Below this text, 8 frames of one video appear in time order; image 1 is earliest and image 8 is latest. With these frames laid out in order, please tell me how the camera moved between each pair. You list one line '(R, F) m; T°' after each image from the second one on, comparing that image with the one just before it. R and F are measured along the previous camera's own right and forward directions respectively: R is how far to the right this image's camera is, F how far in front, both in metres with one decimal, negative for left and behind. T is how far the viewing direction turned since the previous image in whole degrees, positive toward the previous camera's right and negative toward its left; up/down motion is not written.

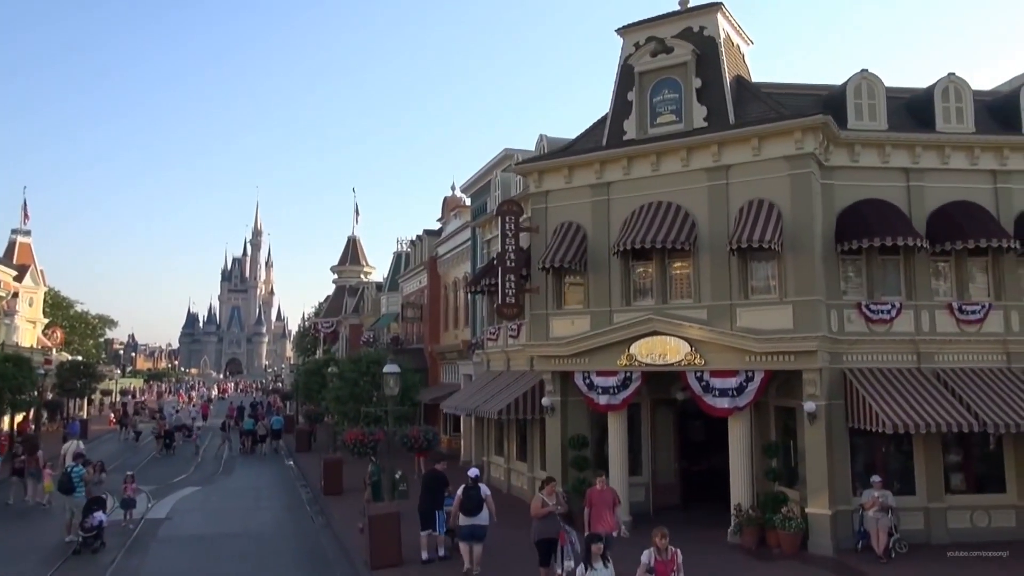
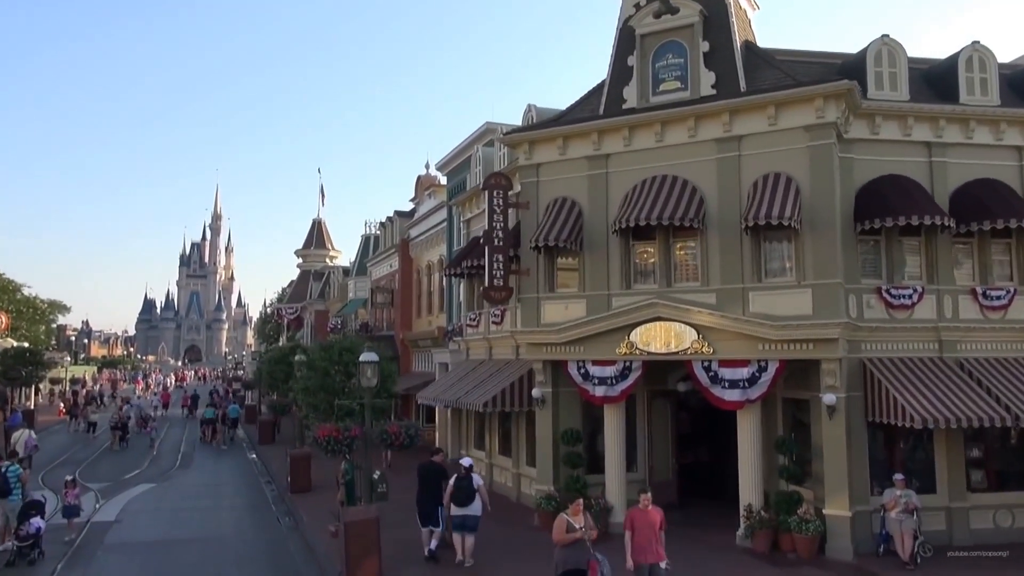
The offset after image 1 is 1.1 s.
(-0.5, +1.5) m; +3°
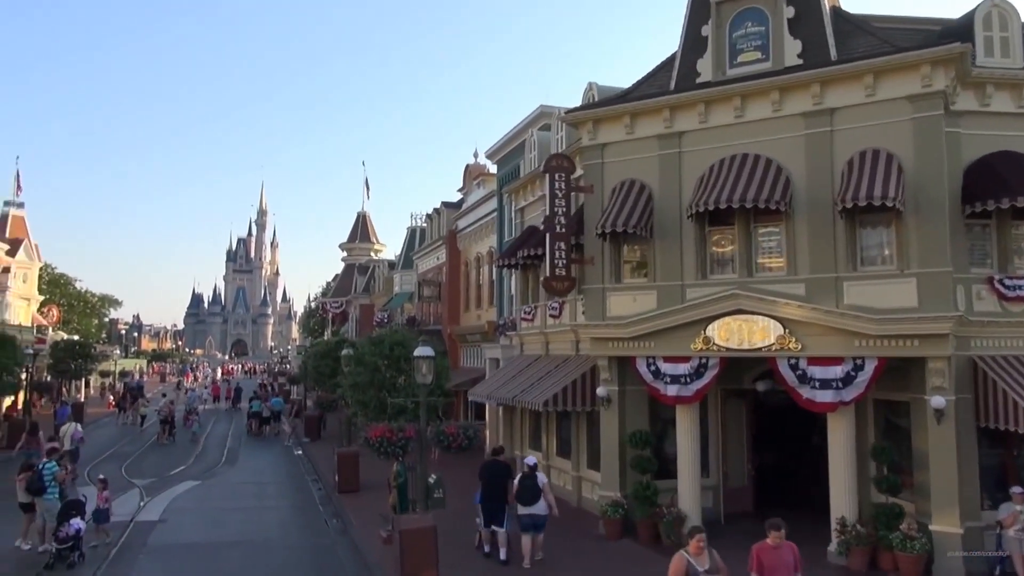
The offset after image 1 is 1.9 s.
(-0.4, +1.1) m; -3°
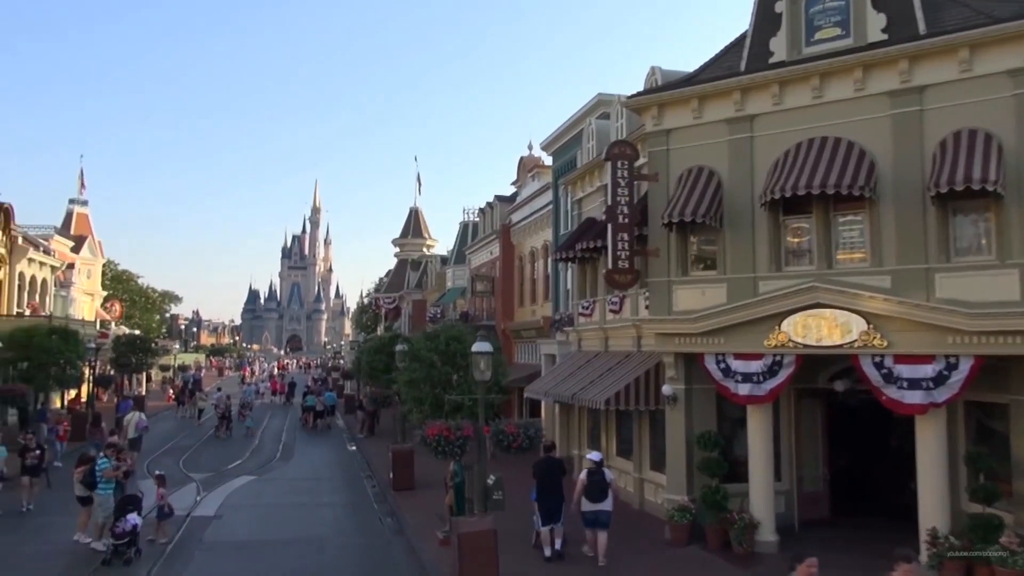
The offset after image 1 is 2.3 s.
(-0.2, +0.6) m; -4°
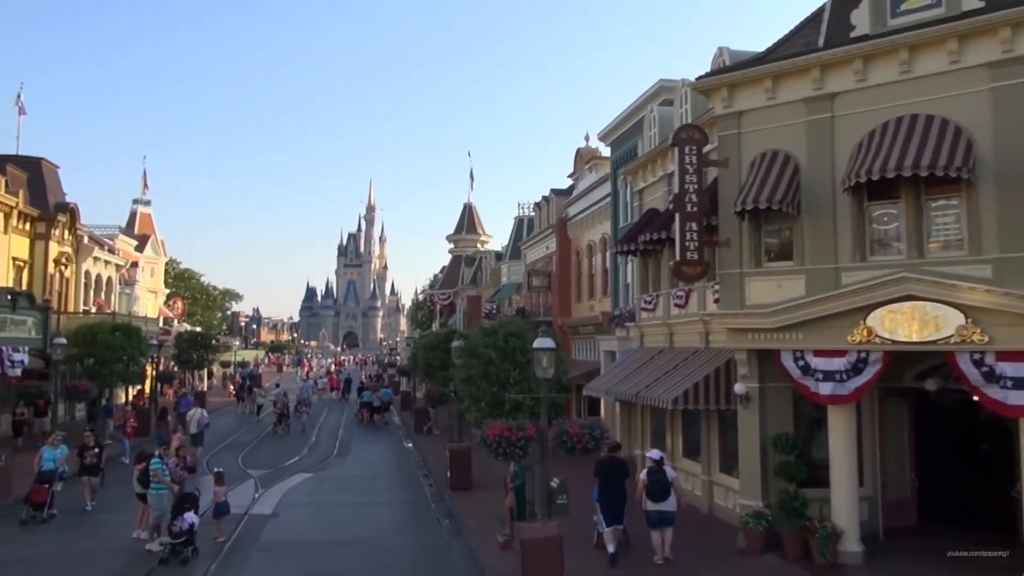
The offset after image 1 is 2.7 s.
(-0.2, +0.6) m; -4°
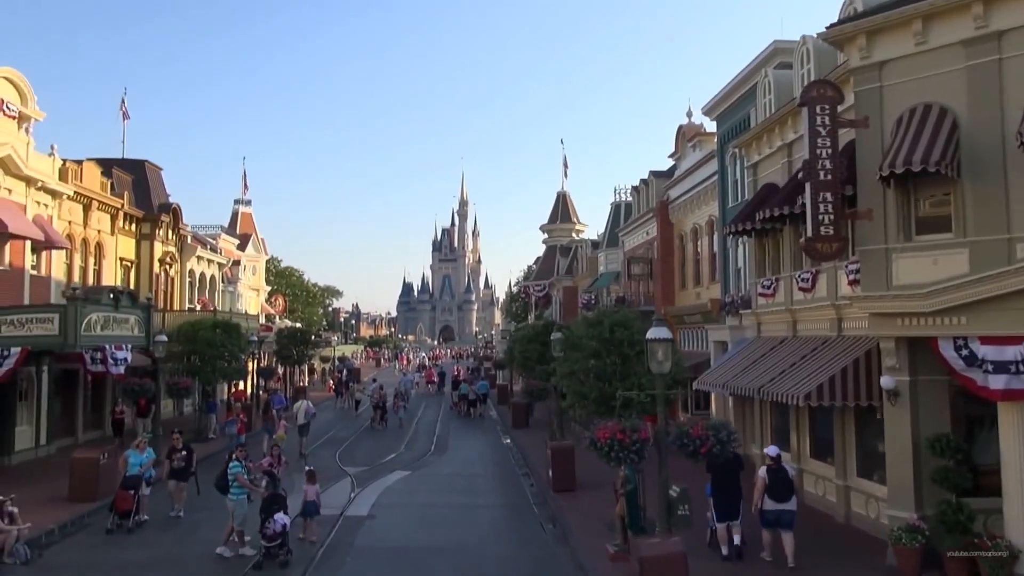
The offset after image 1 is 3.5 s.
(-0.2, +1.2) m; -7°
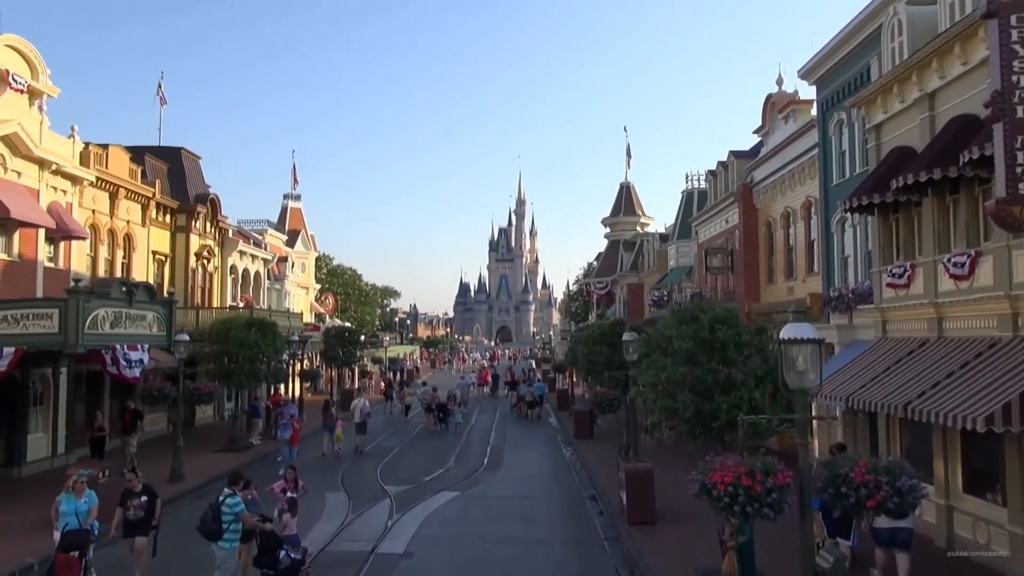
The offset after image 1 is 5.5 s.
(-0.2, +3.0) m; -4°
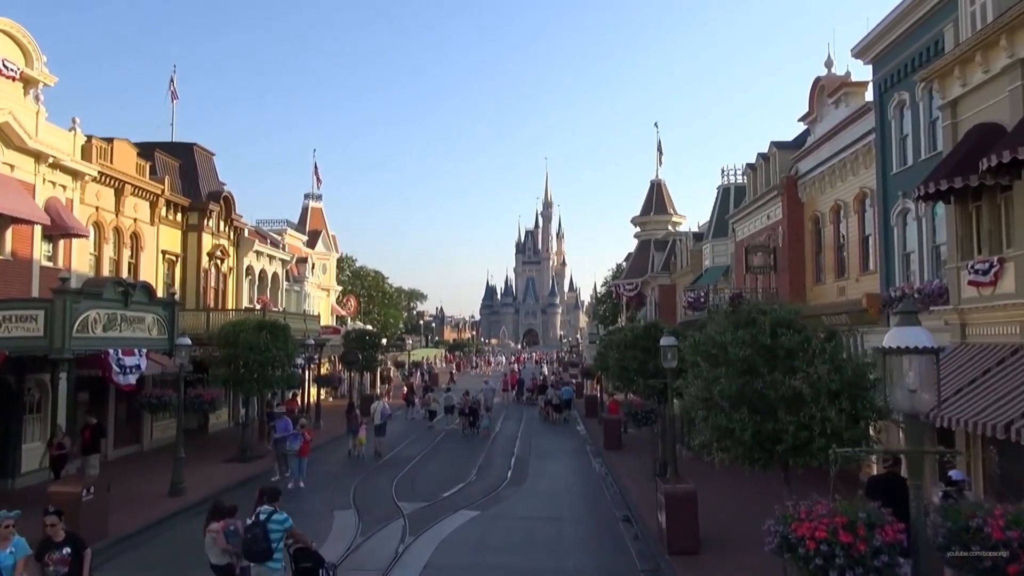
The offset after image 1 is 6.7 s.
(0.0, +1.6) m; -2°
